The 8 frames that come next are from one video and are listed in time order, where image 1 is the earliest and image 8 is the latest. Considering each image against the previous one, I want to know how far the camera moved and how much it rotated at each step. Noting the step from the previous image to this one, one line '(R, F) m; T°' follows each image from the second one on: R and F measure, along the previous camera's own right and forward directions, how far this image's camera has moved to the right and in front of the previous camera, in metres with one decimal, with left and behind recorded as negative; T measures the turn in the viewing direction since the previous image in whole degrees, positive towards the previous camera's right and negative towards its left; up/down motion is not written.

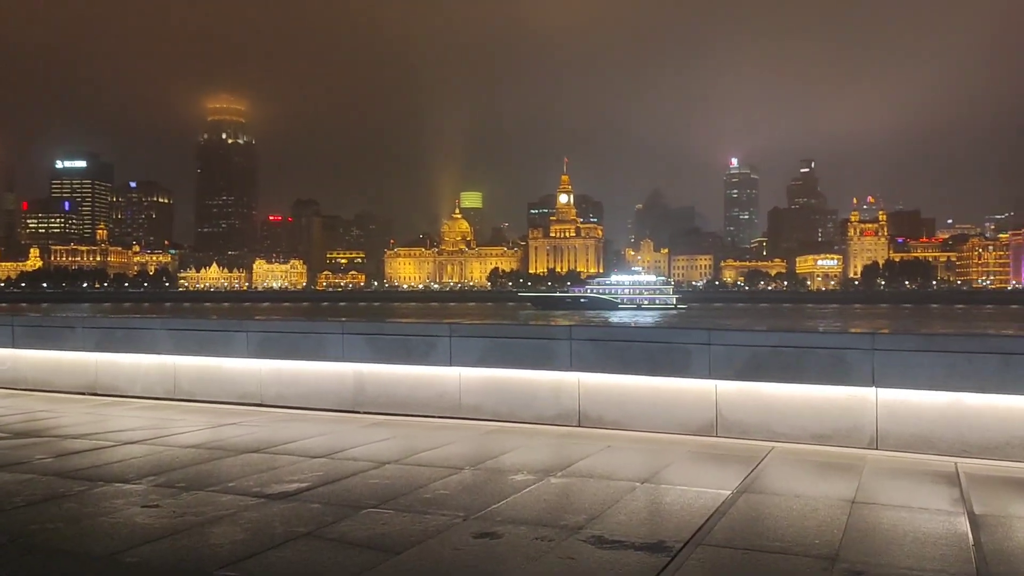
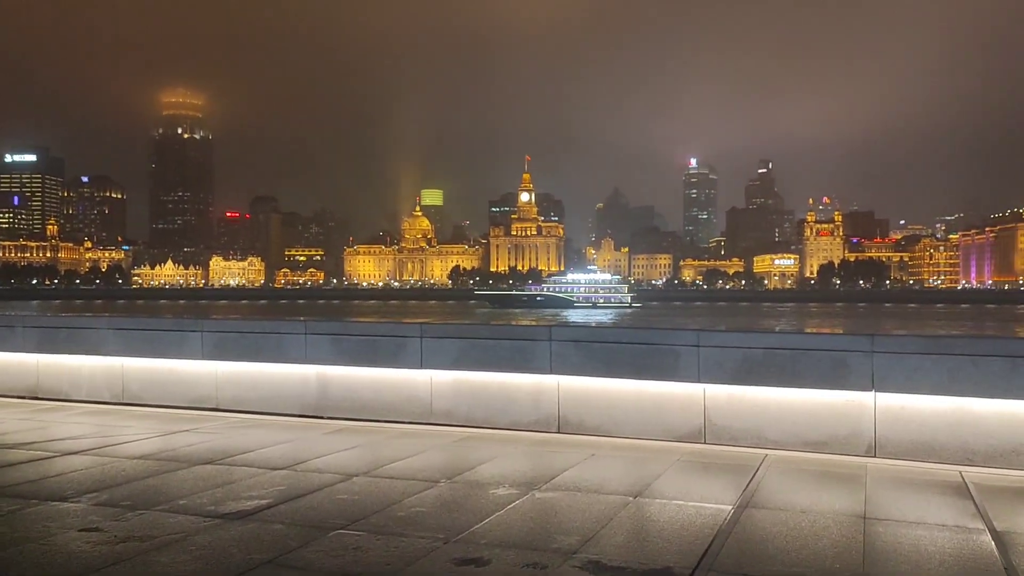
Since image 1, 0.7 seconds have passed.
(-0.2, +0.7) m; +3°
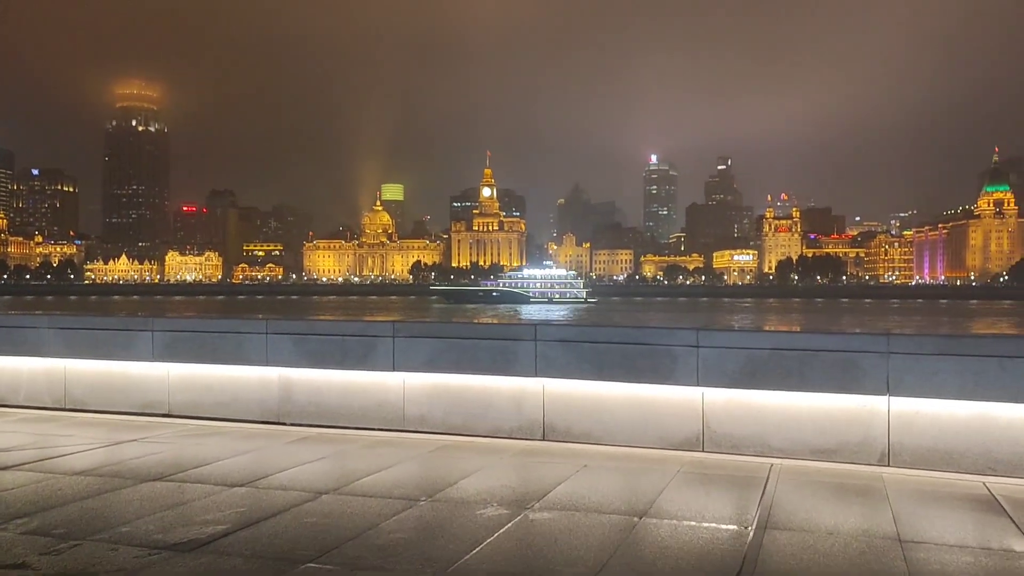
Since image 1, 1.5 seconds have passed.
(-0.2, +0.9) m; +3°
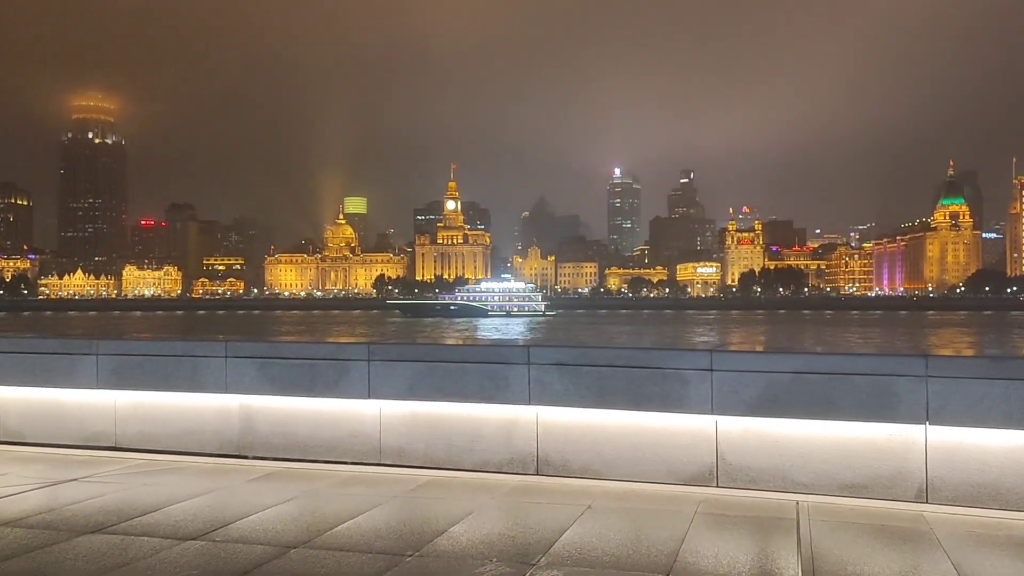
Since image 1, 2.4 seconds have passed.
(-0.3, +1.0) m; +2°
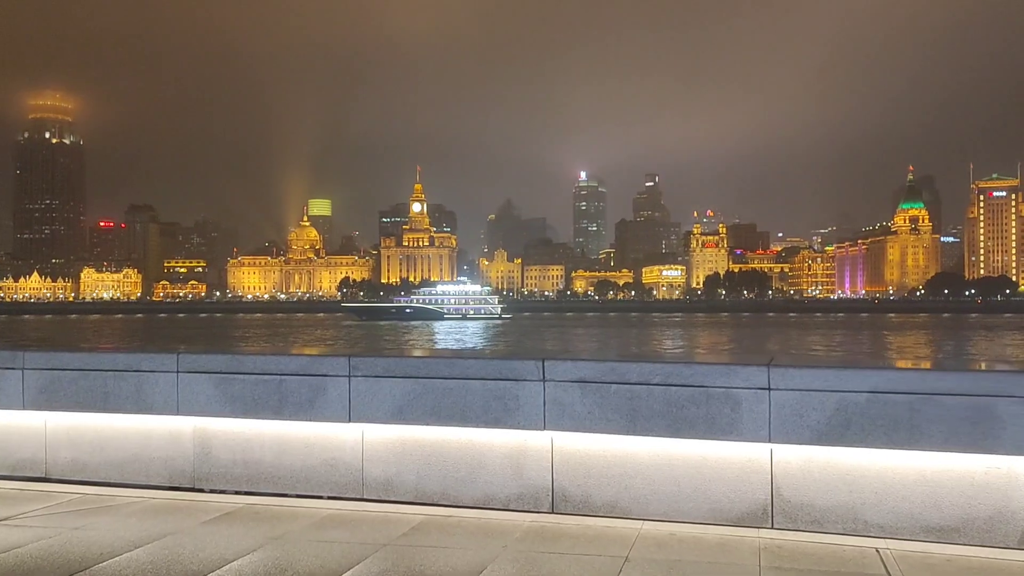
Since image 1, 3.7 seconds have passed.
(-0.4, +1.5) m; +2°
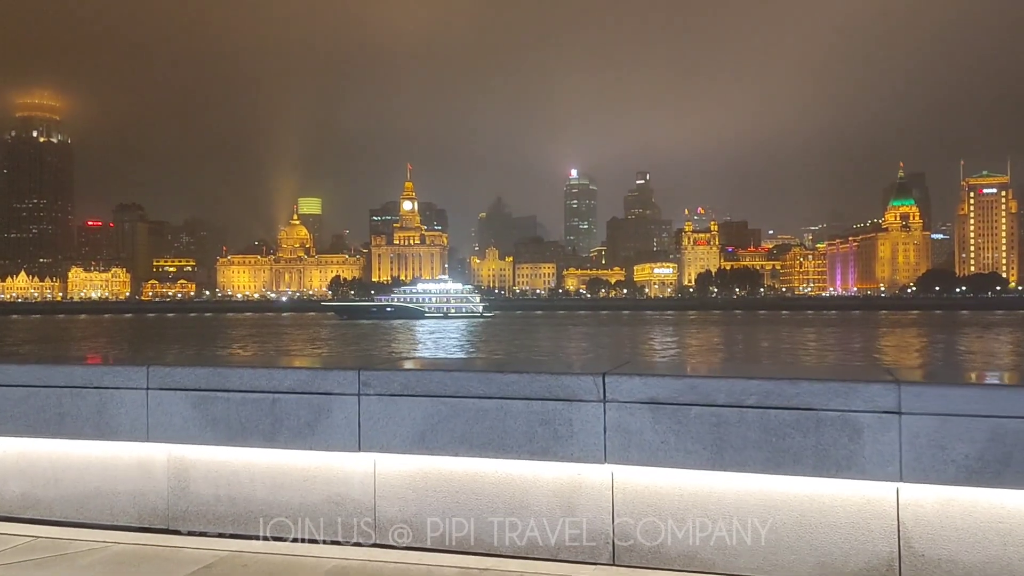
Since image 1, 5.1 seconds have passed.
(-0.4, +1.5) m; +1°
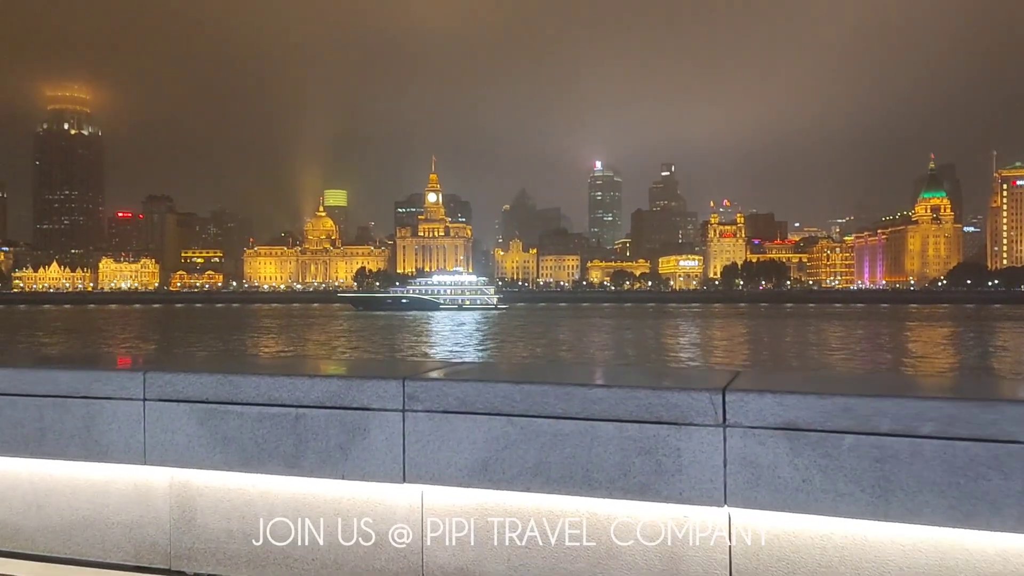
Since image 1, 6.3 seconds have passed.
(-0.4, +1.4) m; -2°
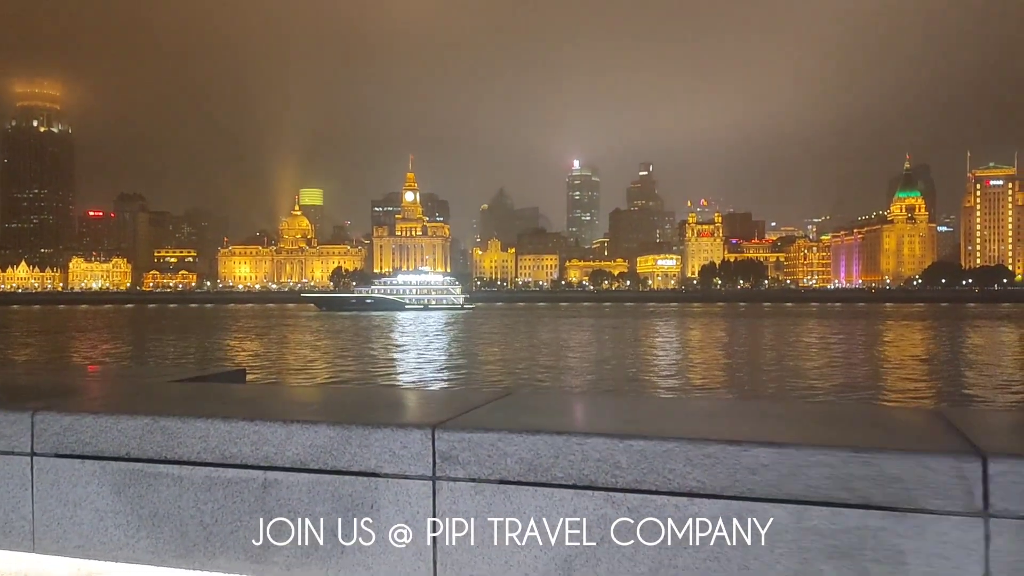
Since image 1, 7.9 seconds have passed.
(-0.4, +1.9) m; +1°
